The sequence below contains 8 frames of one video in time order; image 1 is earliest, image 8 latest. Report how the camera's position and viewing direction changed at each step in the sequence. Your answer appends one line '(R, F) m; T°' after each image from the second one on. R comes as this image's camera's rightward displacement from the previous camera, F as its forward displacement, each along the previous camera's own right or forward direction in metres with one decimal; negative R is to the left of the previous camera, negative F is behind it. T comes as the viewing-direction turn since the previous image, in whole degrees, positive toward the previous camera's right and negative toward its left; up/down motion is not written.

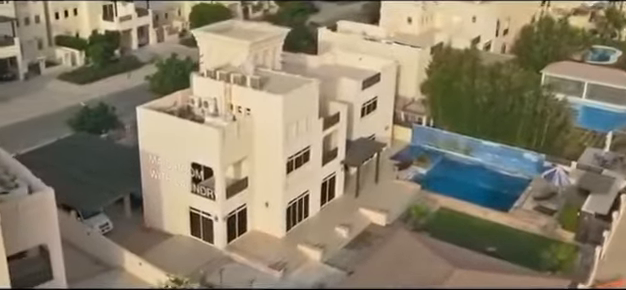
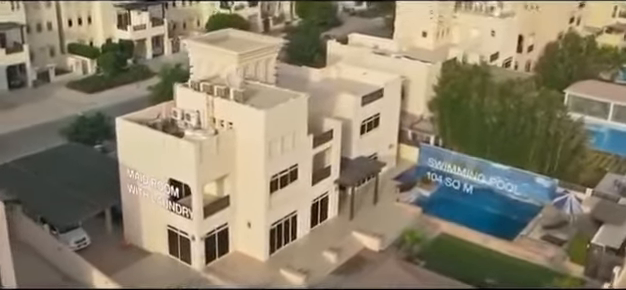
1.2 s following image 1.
(+2.4, +2.1) m; -3°
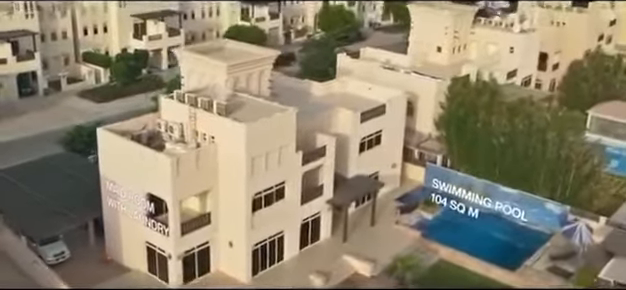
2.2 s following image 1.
(+2.3, +1.7) m; -3°
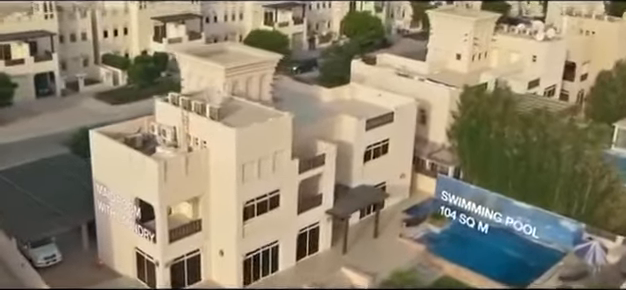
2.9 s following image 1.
(+1.8, +1.2) m; -3°
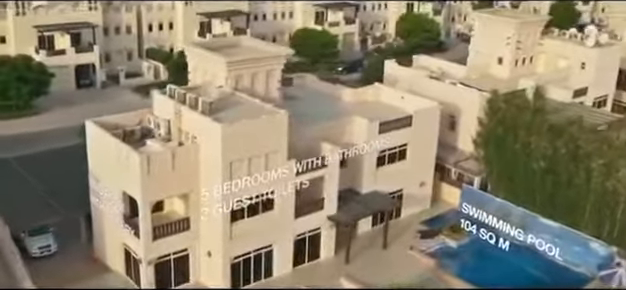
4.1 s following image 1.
(+3.2, +1.9) m; -6°
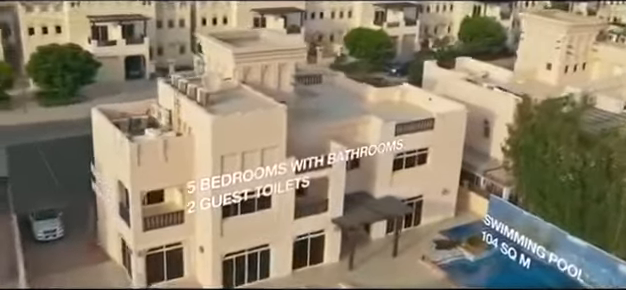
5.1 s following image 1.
(+3.3, +1.5) m; -7°
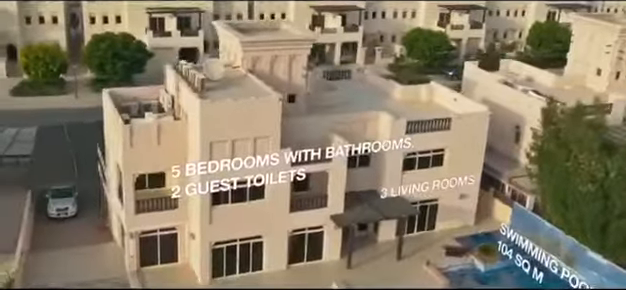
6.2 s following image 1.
(+3.7, +1.0) m; -8°
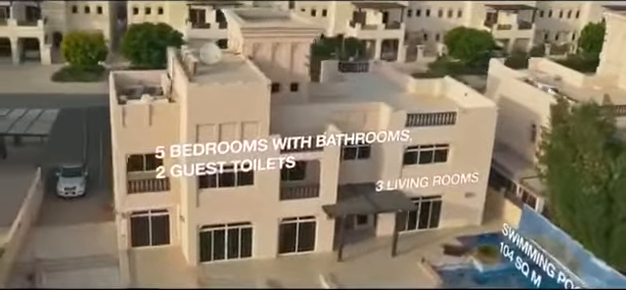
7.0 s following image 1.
(+3.1, +0.5) m; -6°
